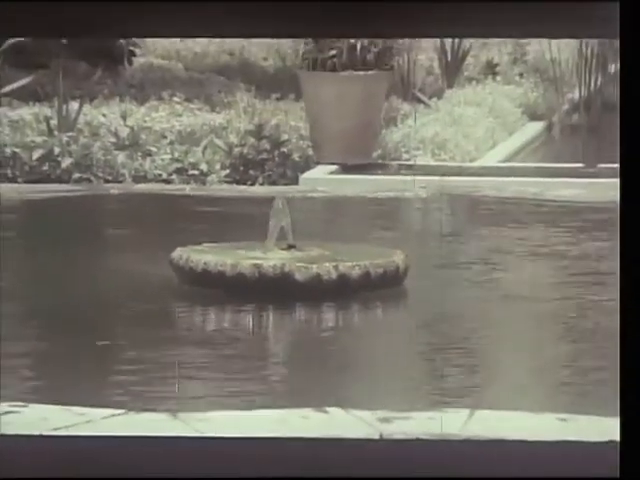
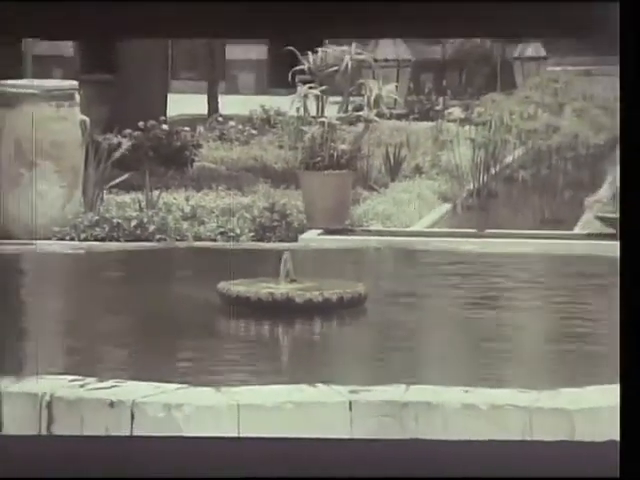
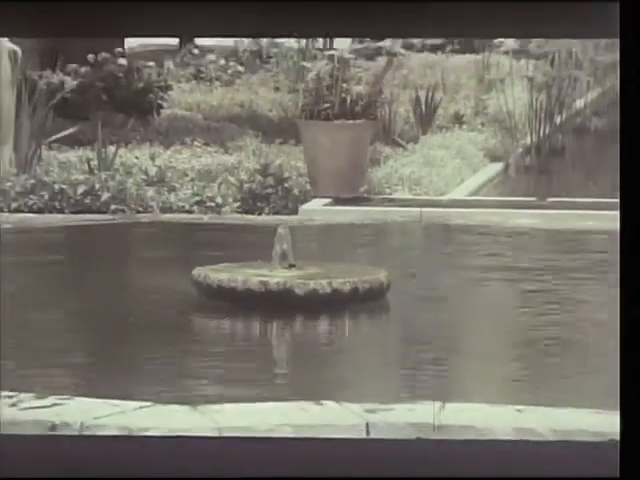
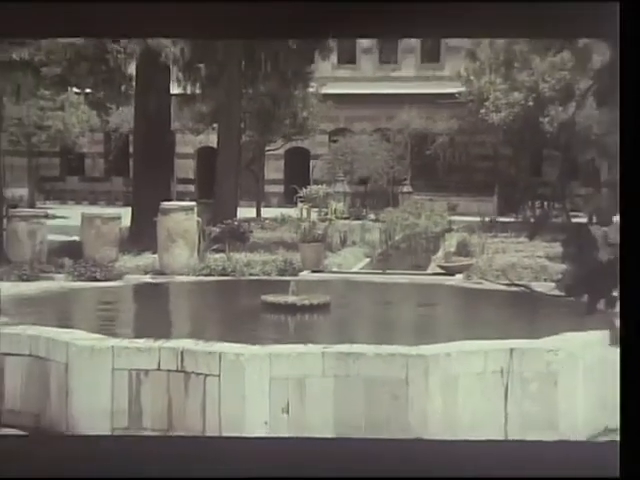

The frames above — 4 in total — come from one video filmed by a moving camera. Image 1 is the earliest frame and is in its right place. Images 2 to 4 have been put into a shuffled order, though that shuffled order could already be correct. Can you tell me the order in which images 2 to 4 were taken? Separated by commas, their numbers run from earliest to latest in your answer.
3, 2, 4
